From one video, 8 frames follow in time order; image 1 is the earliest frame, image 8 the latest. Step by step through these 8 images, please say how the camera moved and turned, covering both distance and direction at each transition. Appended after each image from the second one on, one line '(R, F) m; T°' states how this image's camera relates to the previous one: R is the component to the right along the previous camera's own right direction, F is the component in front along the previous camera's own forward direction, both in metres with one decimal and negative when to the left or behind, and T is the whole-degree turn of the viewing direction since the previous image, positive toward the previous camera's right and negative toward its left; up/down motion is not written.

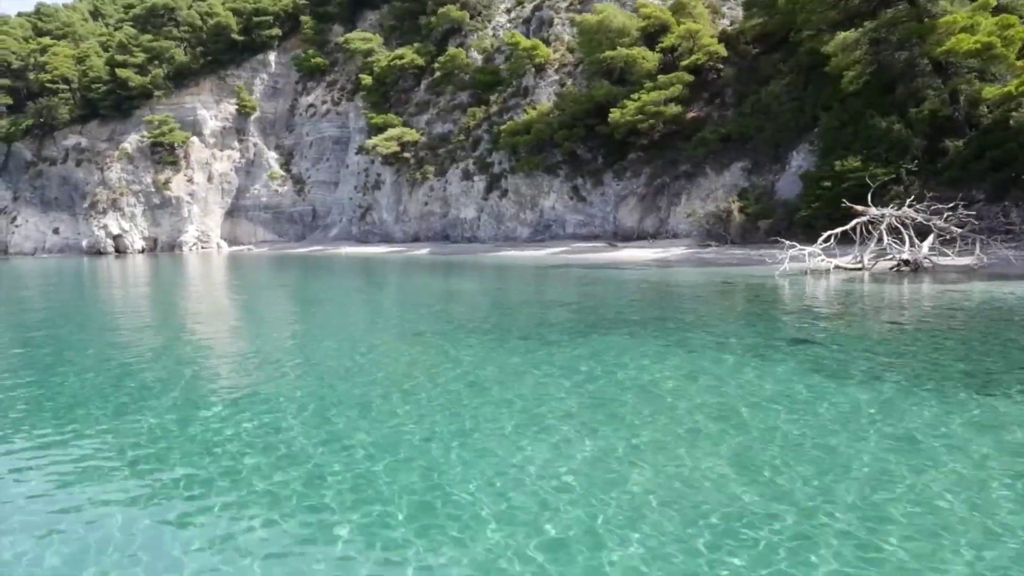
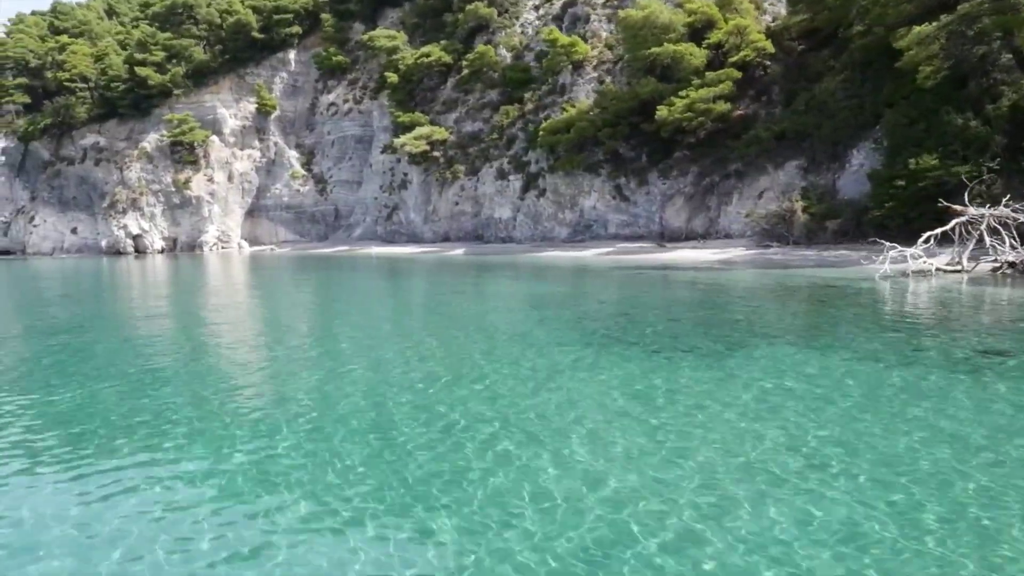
(-1.7, +0.6) m; 0°
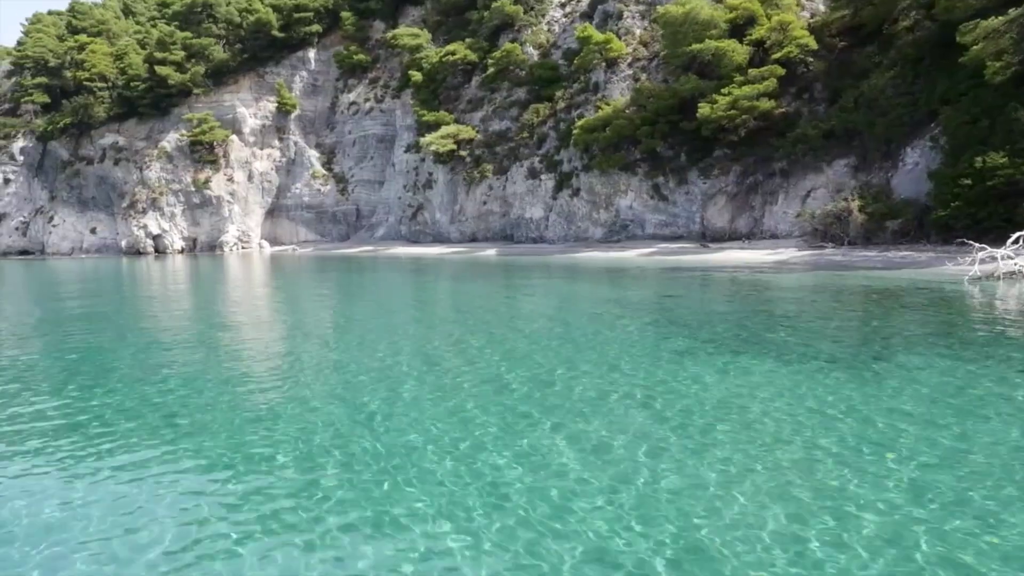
(-1.3, +0.5) m; 0°
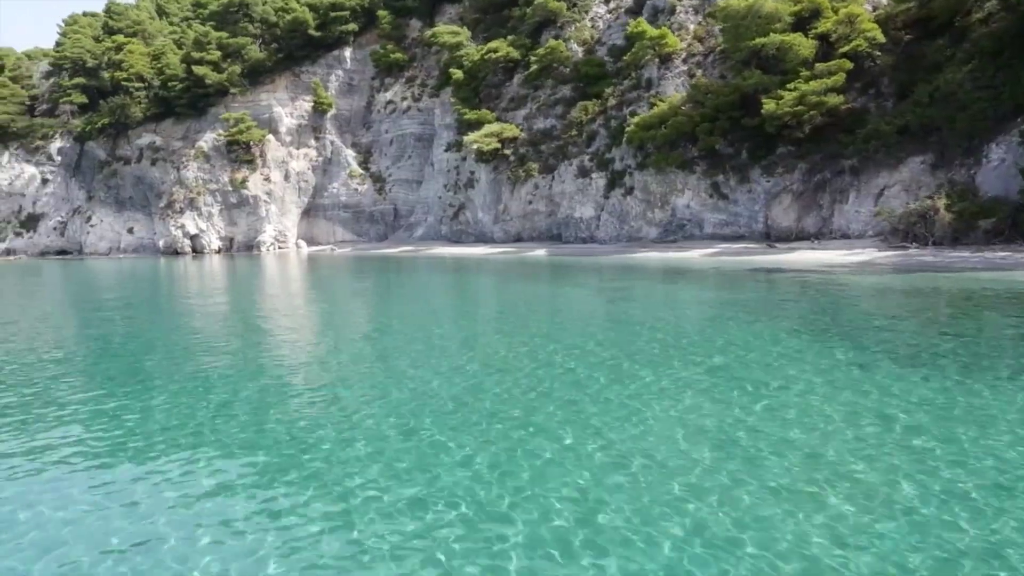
(-1.6, +0.6) m; -1°
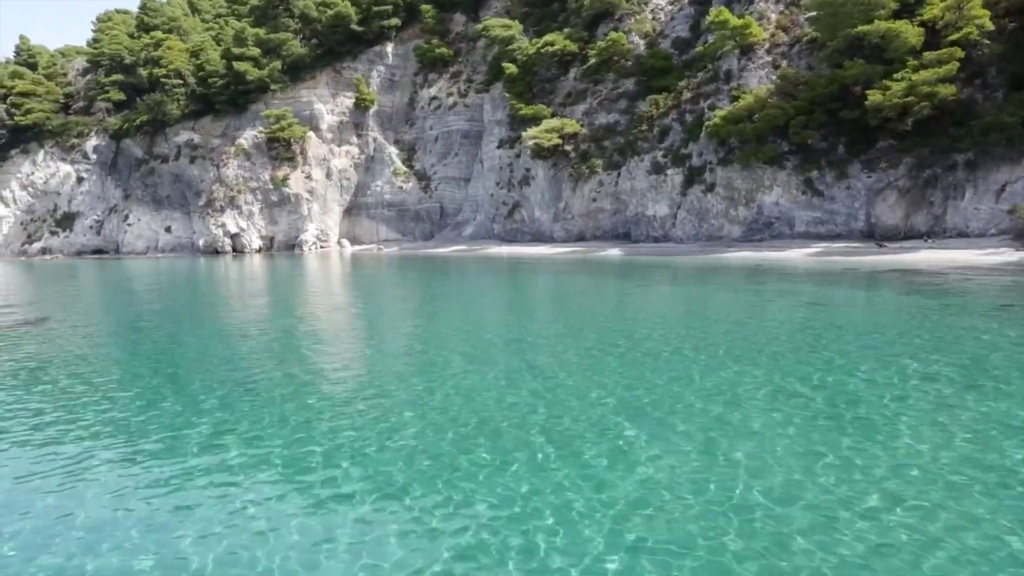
(-2.9, +1.4) m; -1°
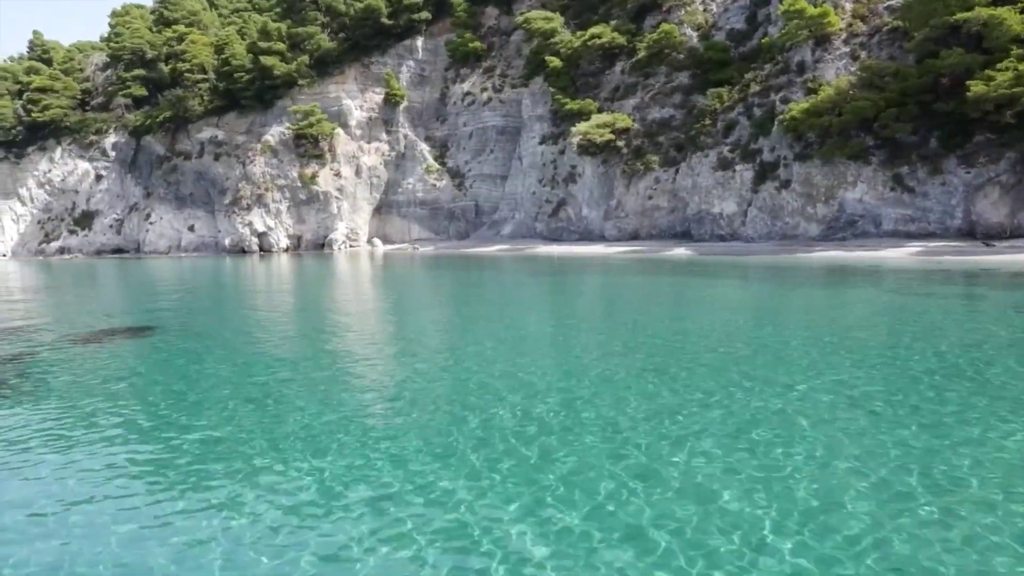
(-2.9, +1.5) m; 0°
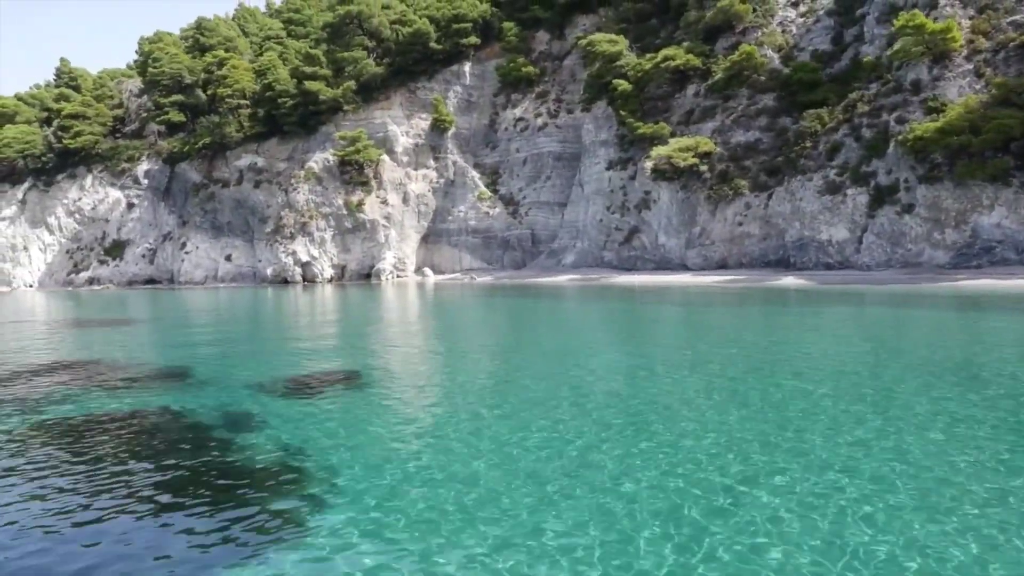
(-4.3, +2.3) m; 0°
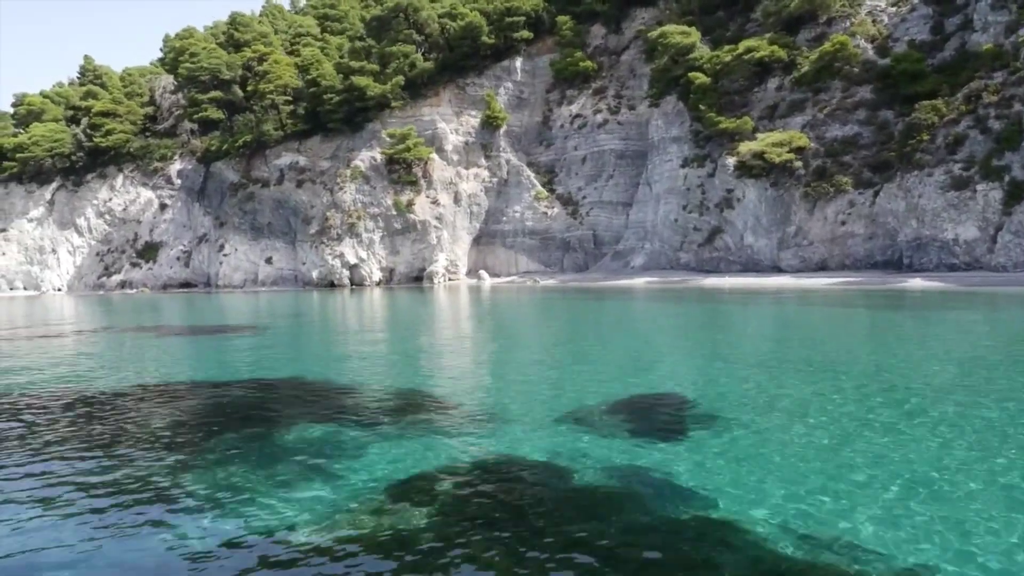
(-4.3, +2.3) m; 0°
